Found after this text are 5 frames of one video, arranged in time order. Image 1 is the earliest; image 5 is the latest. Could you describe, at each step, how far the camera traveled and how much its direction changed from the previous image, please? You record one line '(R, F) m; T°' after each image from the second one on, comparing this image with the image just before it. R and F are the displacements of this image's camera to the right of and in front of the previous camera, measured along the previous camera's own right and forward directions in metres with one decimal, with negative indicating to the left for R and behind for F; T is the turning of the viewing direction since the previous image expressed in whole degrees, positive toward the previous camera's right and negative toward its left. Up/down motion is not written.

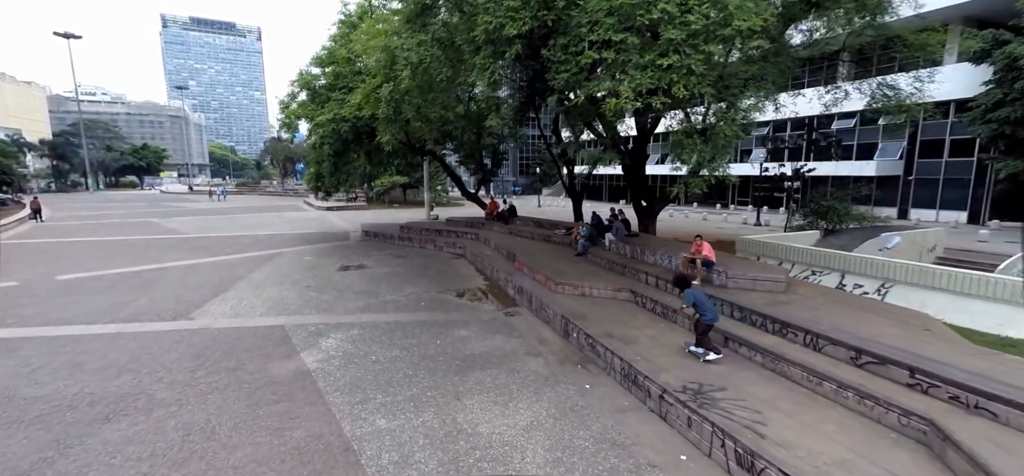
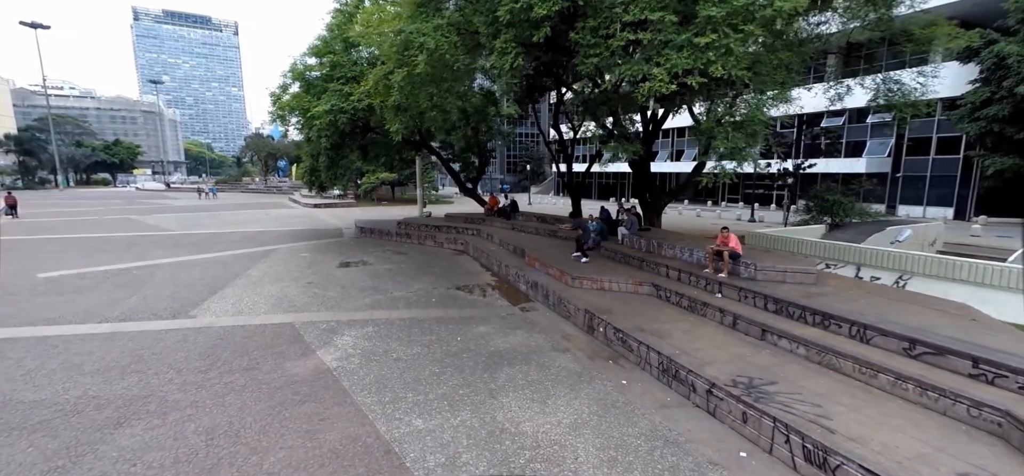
(-0.7, +0.3) m; +2°
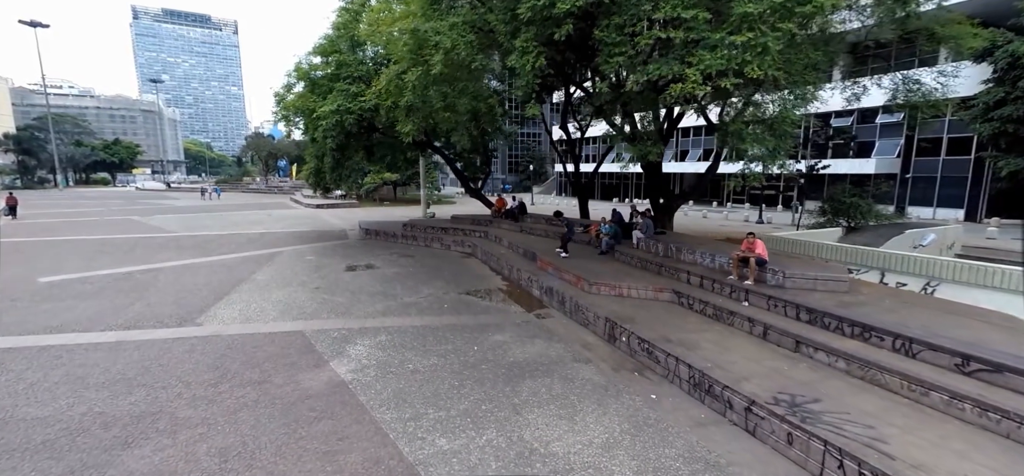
(-0.3, +0.3) m; 0°
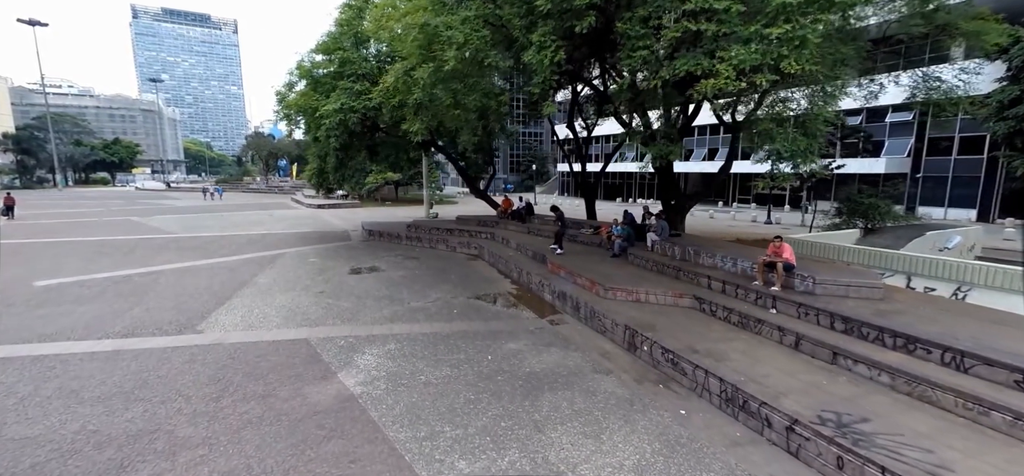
(-0.2, +0.3) m; 0°
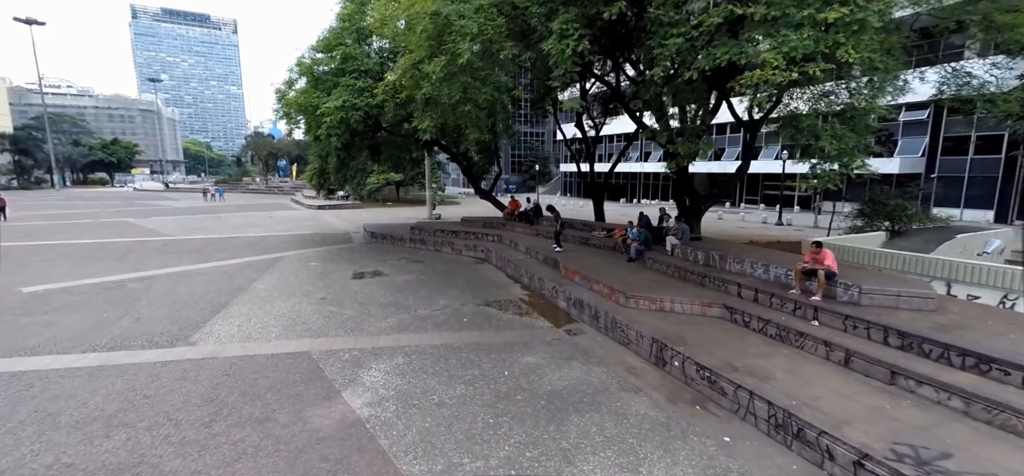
(-0.3, +0.6) m; 0°
